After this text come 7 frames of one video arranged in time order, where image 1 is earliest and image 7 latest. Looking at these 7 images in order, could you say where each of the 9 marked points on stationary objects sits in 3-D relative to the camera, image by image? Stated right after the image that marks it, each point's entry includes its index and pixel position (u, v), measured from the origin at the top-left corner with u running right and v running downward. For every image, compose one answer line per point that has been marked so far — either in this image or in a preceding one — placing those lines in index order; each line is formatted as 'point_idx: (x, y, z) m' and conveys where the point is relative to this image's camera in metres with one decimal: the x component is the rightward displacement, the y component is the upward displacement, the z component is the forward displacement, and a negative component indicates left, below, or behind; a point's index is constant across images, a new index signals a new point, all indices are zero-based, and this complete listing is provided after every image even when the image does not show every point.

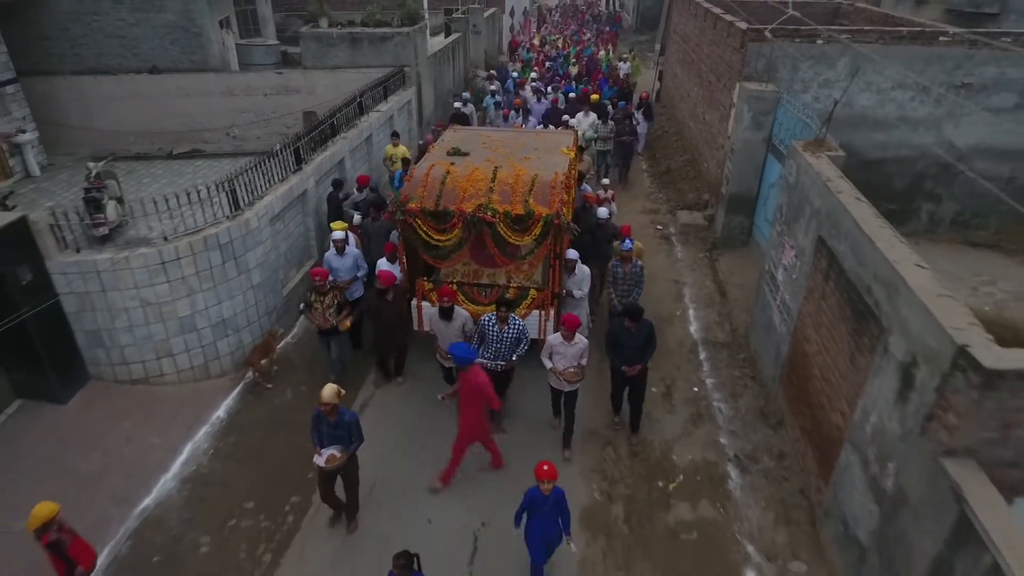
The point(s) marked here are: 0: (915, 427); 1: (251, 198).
0: (+1.7, -0.6, +3.8) m
1: (-2.0, +0.7, +7.0) m
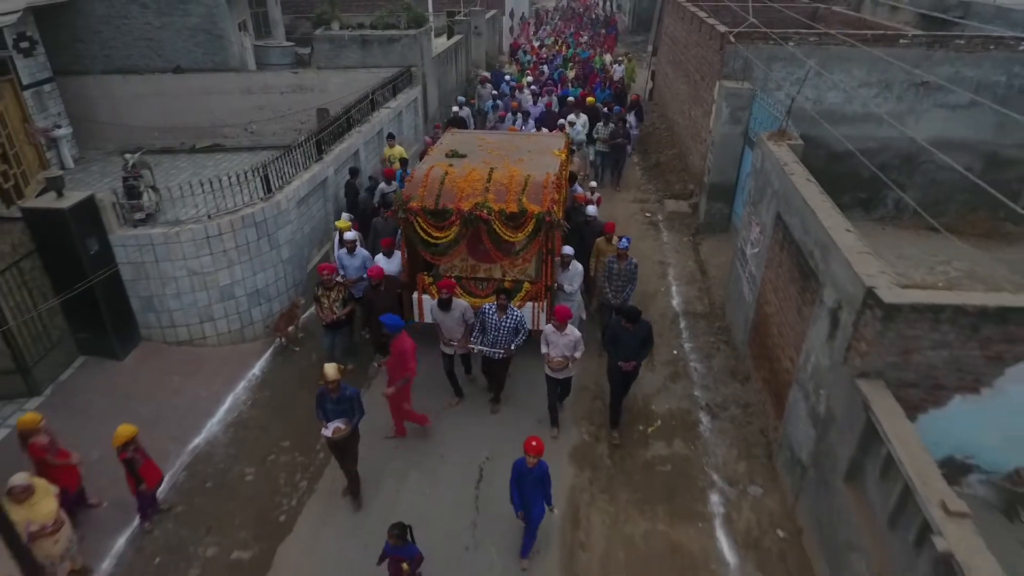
0: (+1.7, -0.4, +4.6) m
1: (-2.0, +0.9, +7.9) m
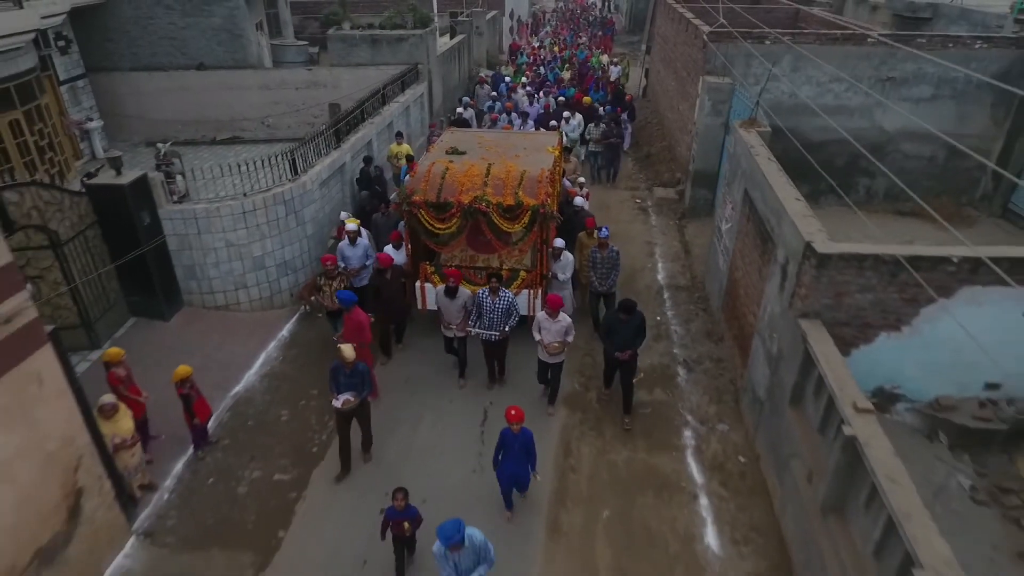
0: (+1.7, -0.1, +5.5) m
1: (-2.0, +1.2, +8.8) m
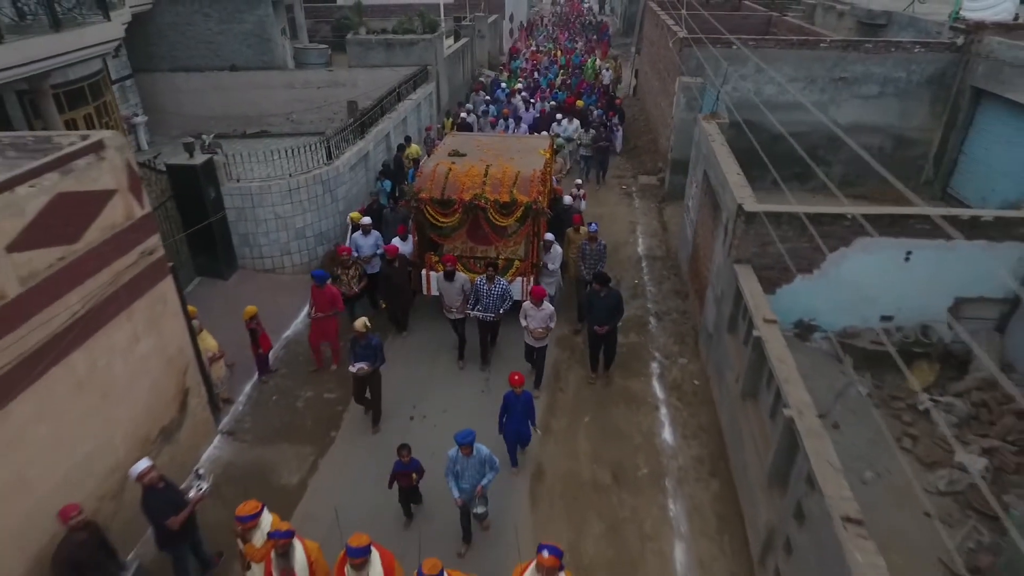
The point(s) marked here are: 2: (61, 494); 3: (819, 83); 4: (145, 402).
0: (+1.7, +0.3, +7.1) m
1: (-2.0, +1.6, +10.3) m
2: (-2.5, -1.1, +4.9) m
3: (+4.2, +2.8, +12.3) m
4: (-2.4, -0.7, +5.8) m
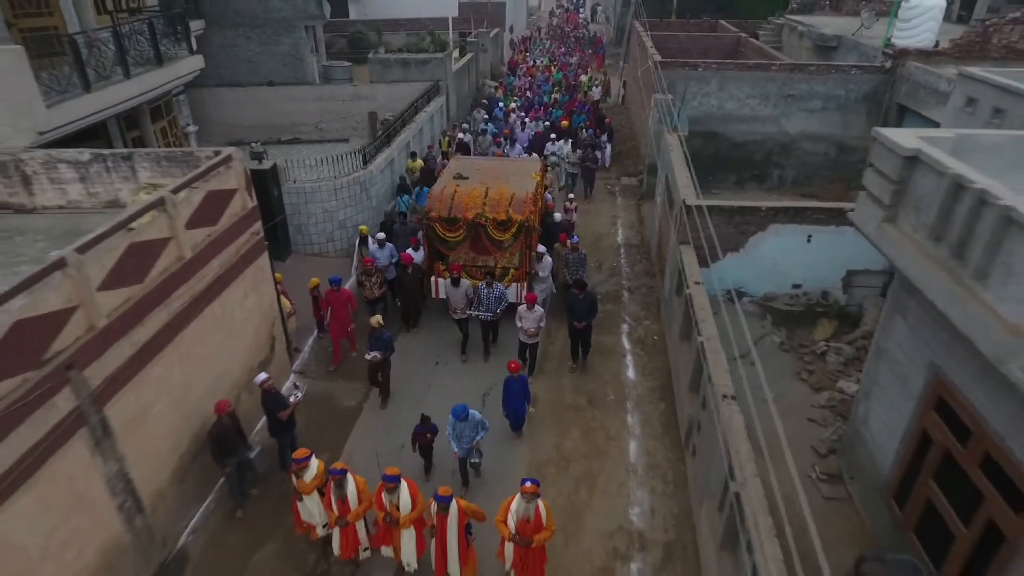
0: (+1.7, +0.5, +9.4) m
1: (-2.0, +1.8, +12.6) m
2: (-2.4, -0.9, +7.2) m
3: (+4.2, +3.1, +14.6) m
4: (-2.4, -0.5, +8.1) m
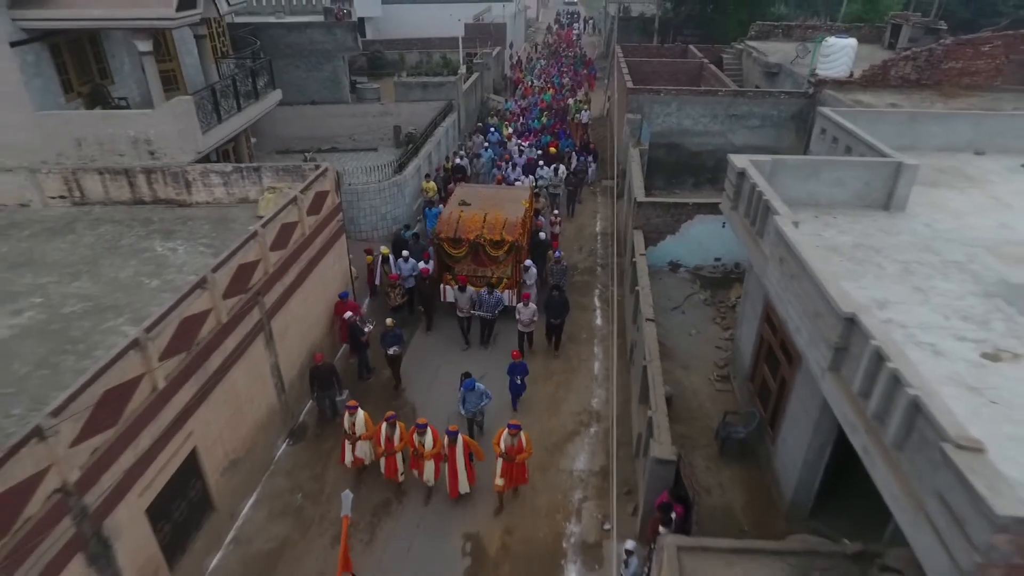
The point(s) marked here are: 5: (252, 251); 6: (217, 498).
0: (+1.7, +0.9, +13.1) m
1: (-2.0, +2.2, +16.4) m
2: (-2.4, -0.5, +11.0) m
3: (+4.2, +3.5, +18.3) m
4: (-2.3, -0.1, +11.9) m
5: (-2.6, +0.4, +8.8) m
6: (-2.7, -1.9, +8.1) m
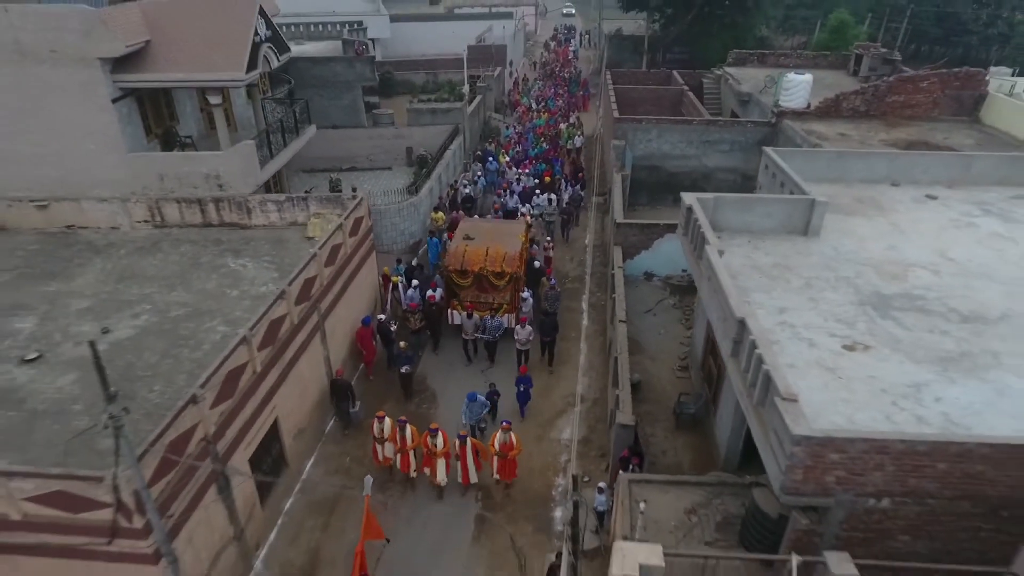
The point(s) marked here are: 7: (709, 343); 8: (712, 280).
0: (+1.8, +0.8, +15.7) m
1: (-2.0, +2.1, +18.9) m
2: (-2.4, -0.6, +13.5) m
3: (+4.2, +3.4, +20.9) m
4: (-2.3, -0.2, +14.4) m
5: (-2.5, +0.2, +11.4) m
6: (-2.7, -2.0, +10.7) m
7: (+2.6, -0.7, +11.7) m
8: (+2.1, +0.1, +9.5) m
